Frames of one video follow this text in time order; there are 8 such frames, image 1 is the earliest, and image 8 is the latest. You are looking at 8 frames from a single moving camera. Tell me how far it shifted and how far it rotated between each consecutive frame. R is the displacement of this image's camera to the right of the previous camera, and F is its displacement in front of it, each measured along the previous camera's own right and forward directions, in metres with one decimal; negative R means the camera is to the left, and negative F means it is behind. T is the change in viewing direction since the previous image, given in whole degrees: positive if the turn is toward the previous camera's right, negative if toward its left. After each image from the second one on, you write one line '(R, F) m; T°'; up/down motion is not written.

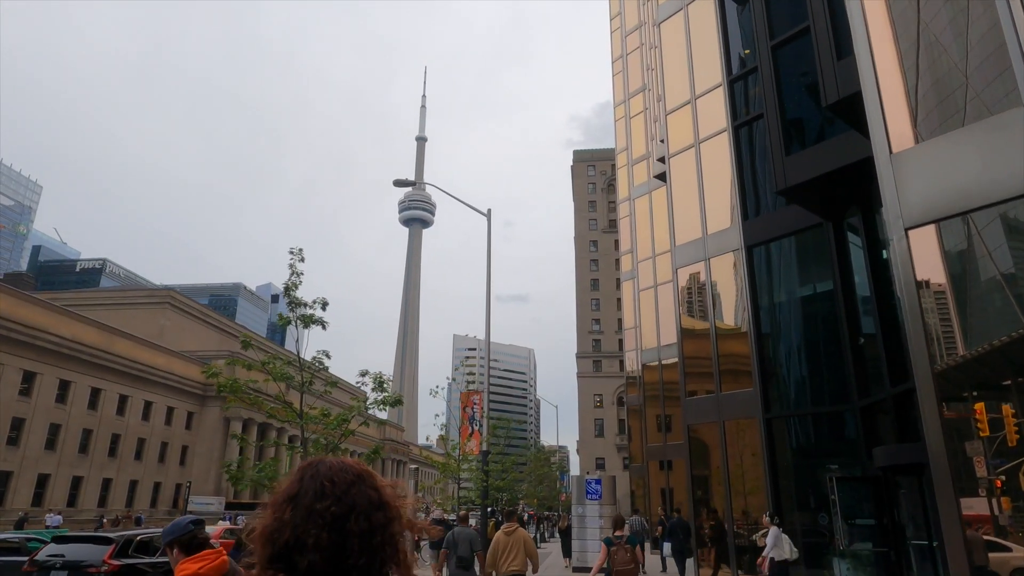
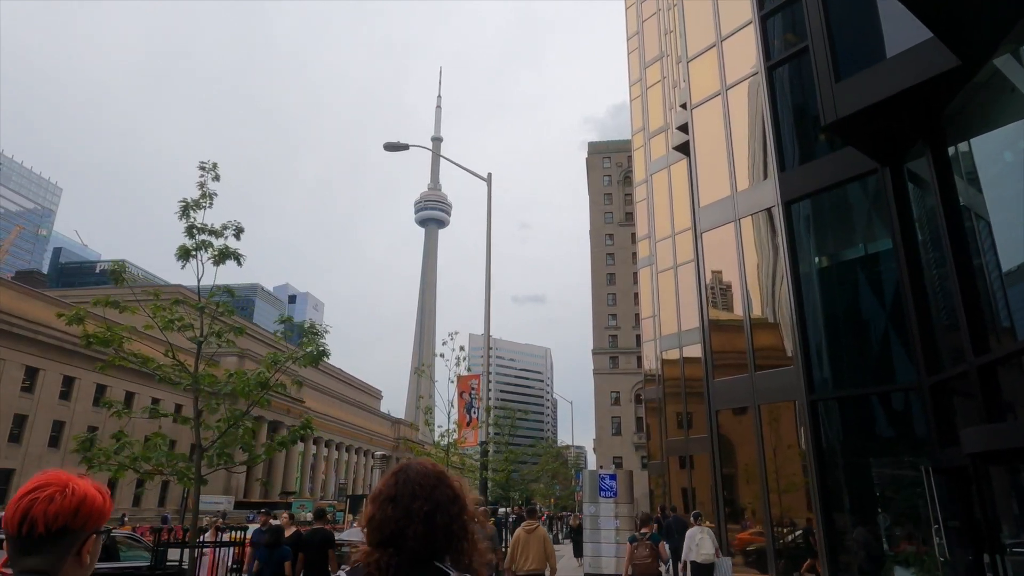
(+0.2, +1.3) m; -1°
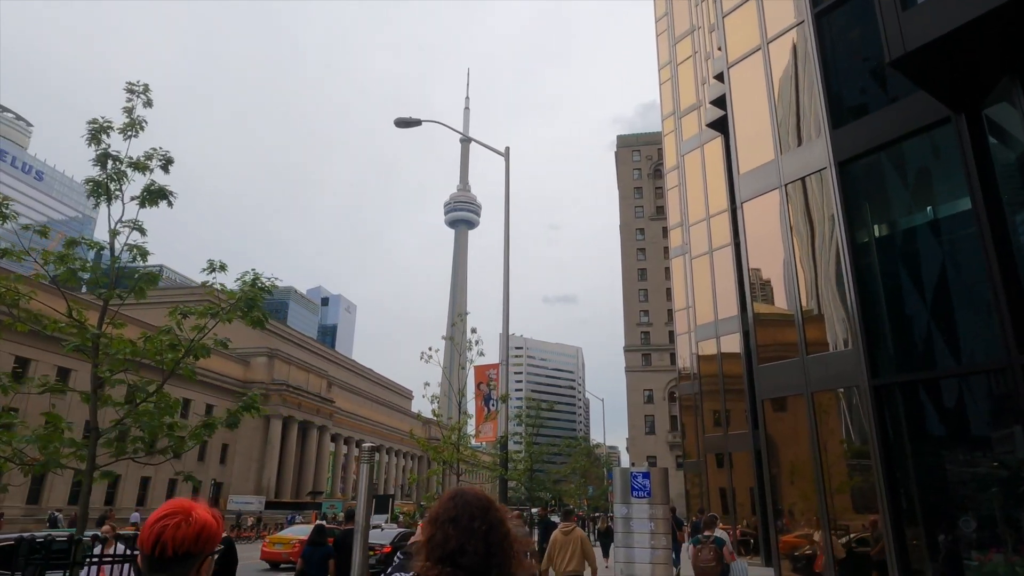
(+0.1, +0.8) m; -3°
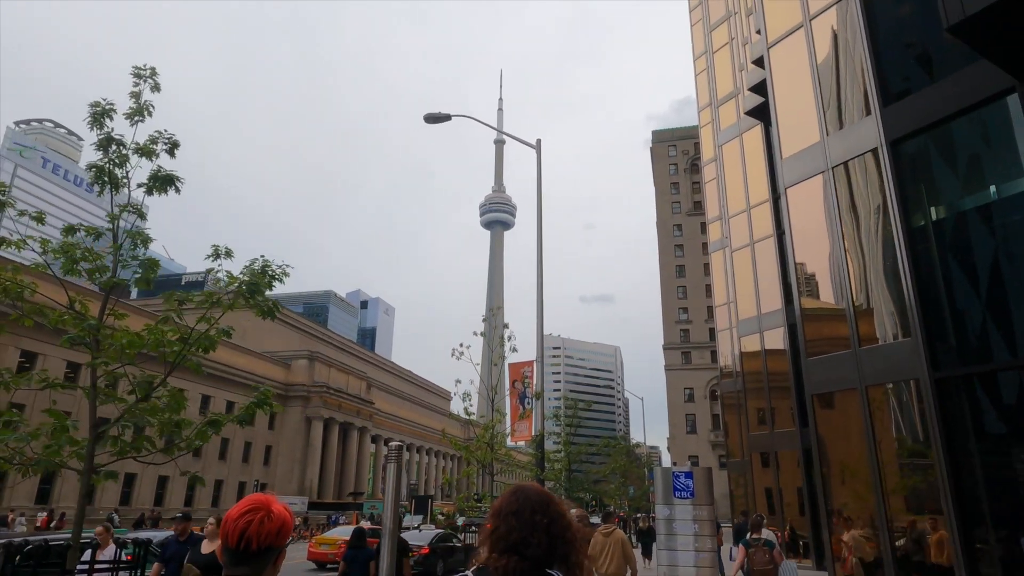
(0.0, +0.2) m; -3°
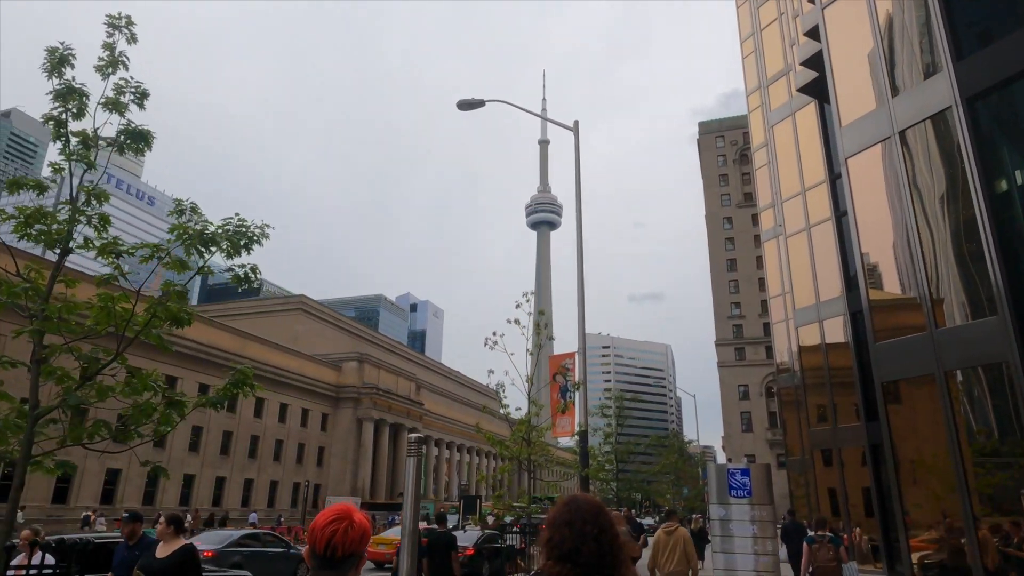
(+0.1, +0.4) m; -4°
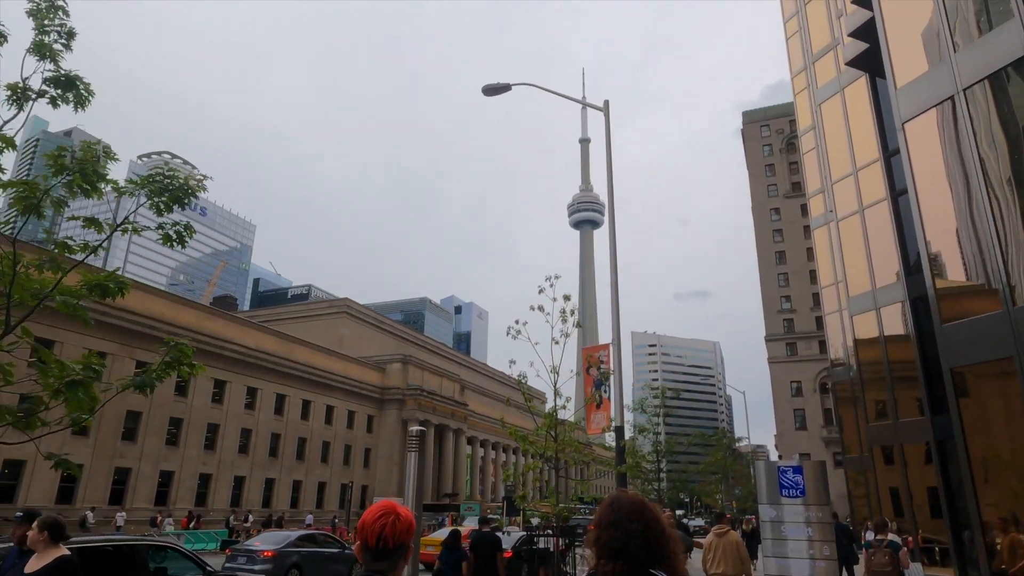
(+0.2, +0.4) m; -4°
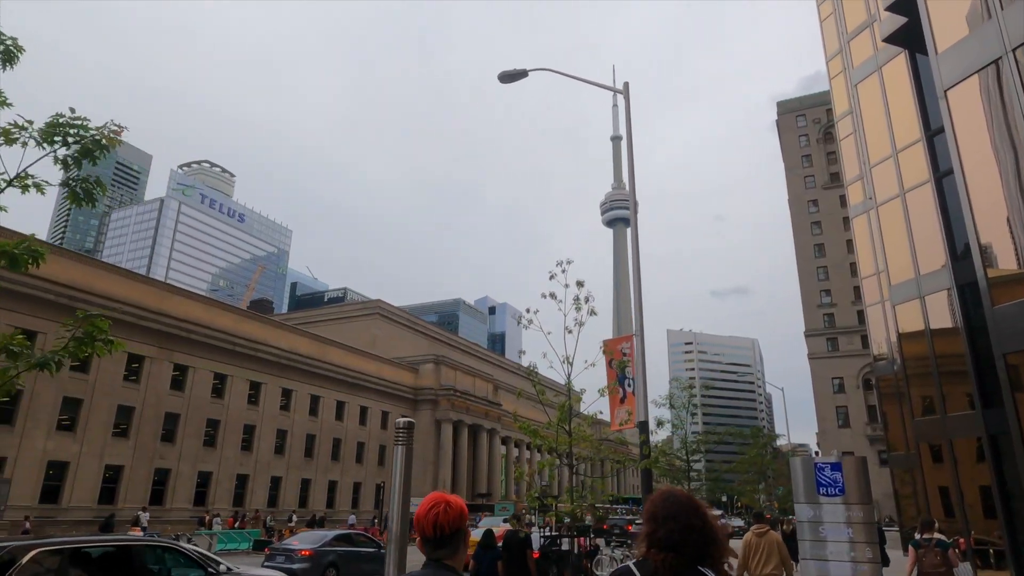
(+0.2, +0.3) m; -3°
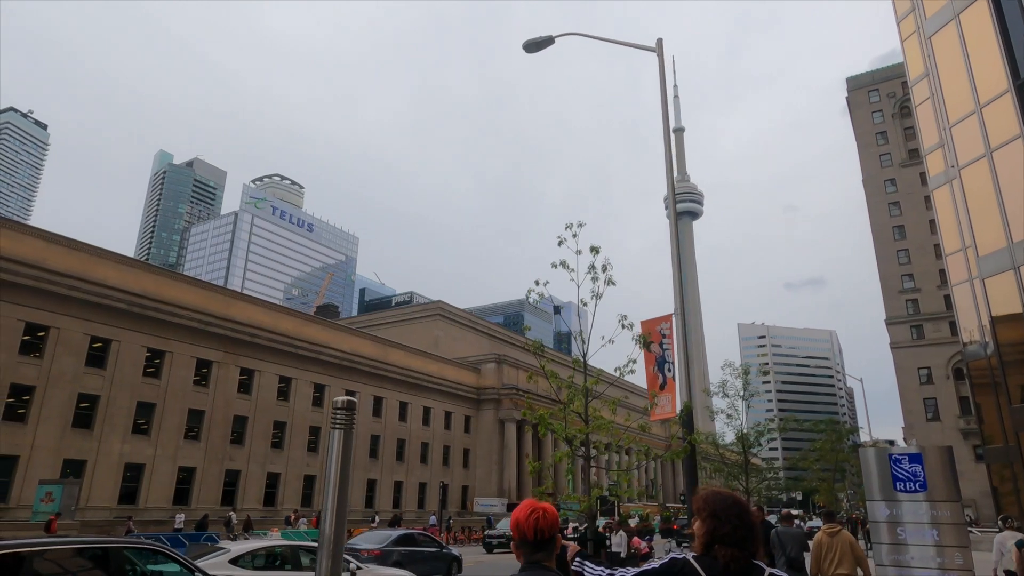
(+0.4, +0.6) m; -6°
